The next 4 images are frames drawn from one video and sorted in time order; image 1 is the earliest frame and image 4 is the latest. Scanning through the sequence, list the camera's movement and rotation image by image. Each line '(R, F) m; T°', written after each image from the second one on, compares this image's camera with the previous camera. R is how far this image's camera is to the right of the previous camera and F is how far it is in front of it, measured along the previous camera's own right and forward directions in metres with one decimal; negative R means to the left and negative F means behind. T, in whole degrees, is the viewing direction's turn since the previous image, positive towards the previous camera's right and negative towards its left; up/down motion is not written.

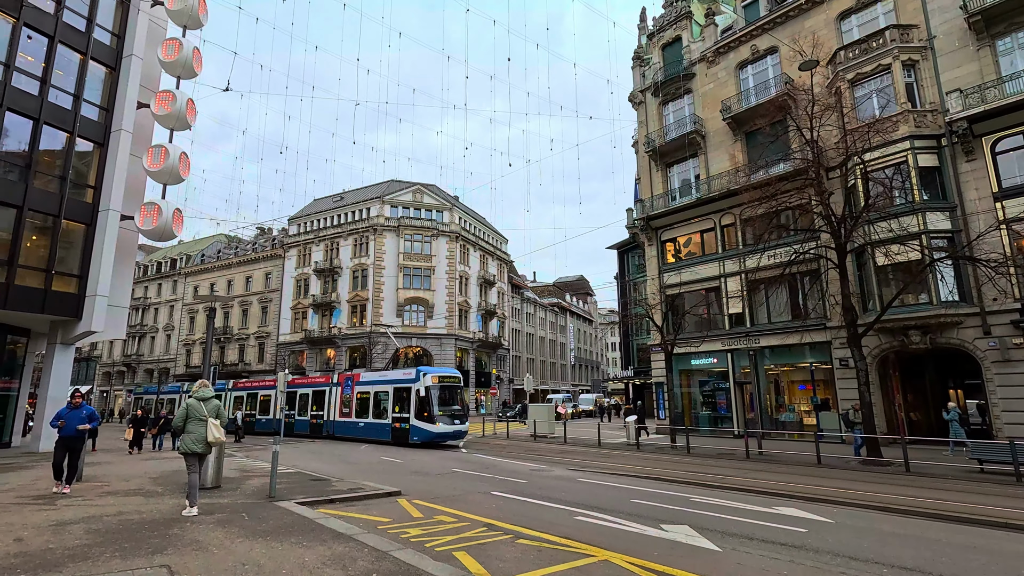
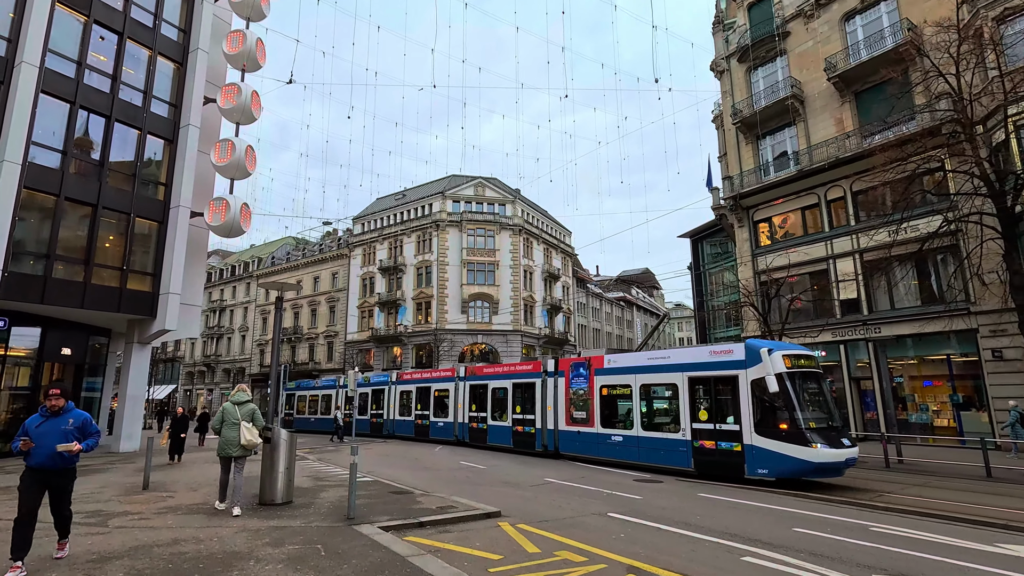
(-0.9, +1.7) m; -6°
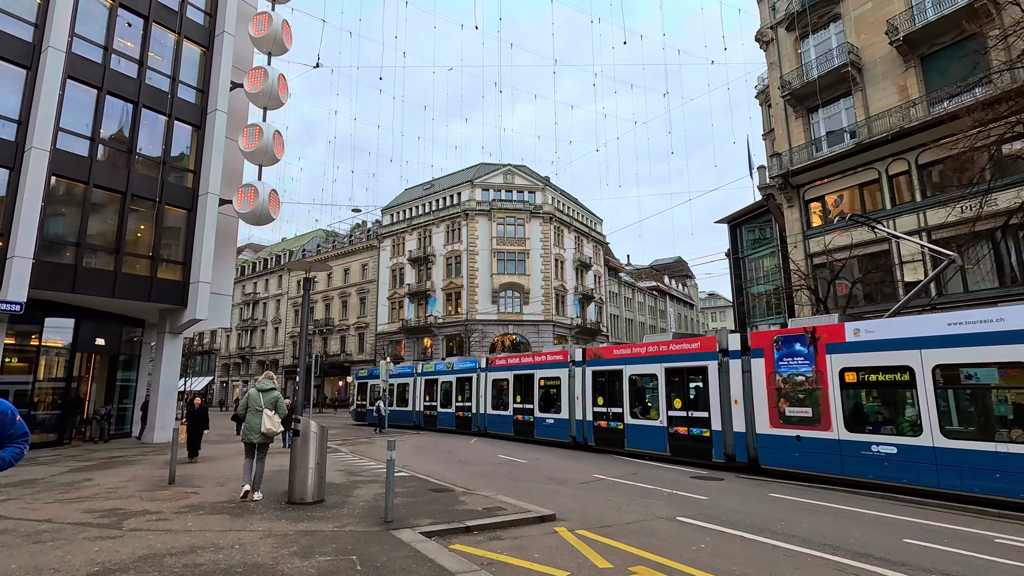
(-0.3, +0.9) m; -3°
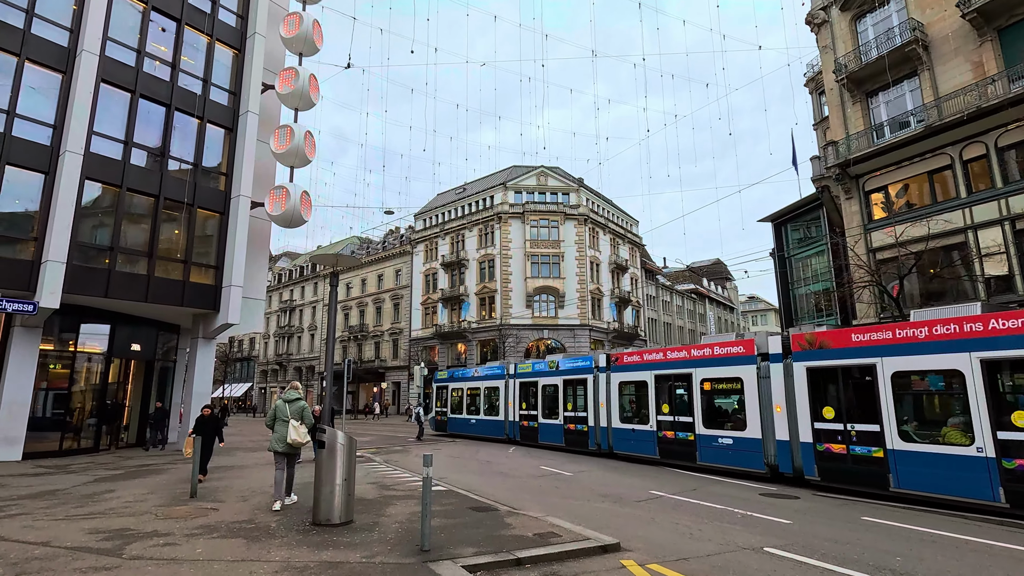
(-0.2, +1.0) m; -3°
